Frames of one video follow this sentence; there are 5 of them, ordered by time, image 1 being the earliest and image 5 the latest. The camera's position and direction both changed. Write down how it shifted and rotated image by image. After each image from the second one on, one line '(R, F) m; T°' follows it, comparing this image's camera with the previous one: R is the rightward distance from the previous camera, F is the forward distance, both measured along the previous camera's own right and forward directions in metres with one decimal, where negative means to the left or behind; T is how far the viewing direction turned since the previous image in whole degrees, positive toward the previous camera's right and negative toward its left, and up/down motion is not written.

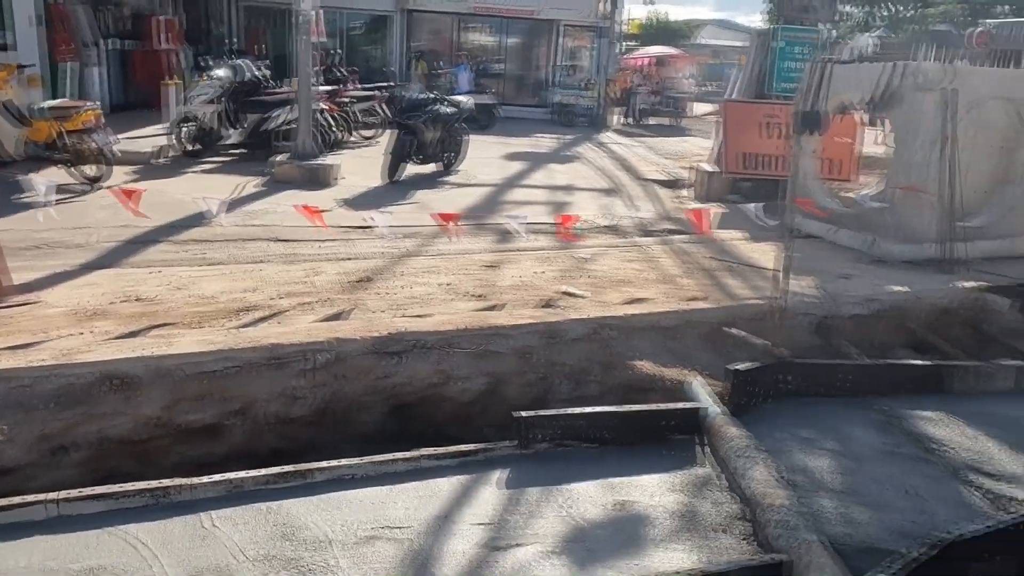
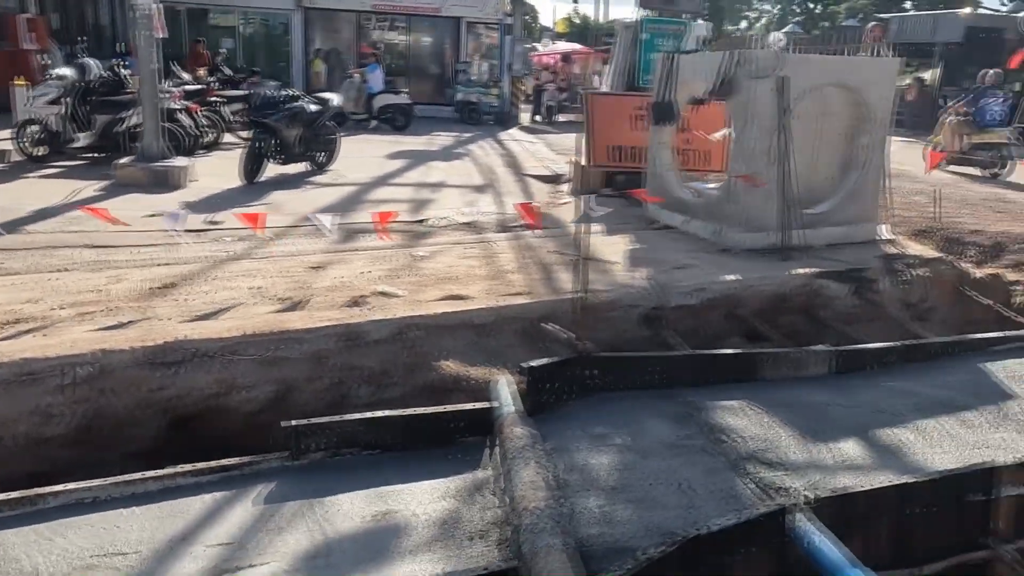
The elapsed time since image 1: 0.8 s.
(+1.0, +0.2) m; +4°
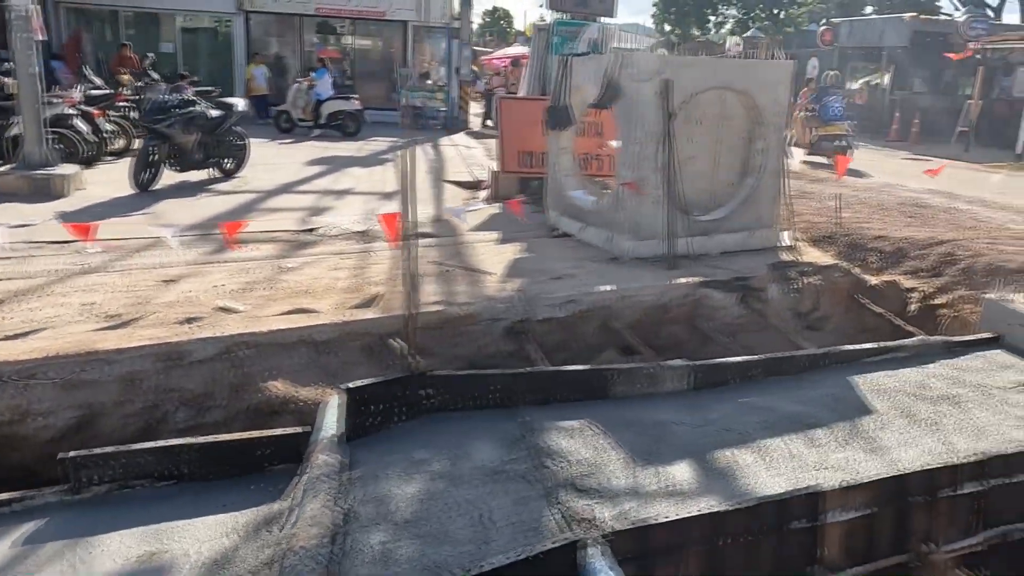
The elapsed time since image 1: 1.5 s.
(+1.0, +0.3) m; +1°
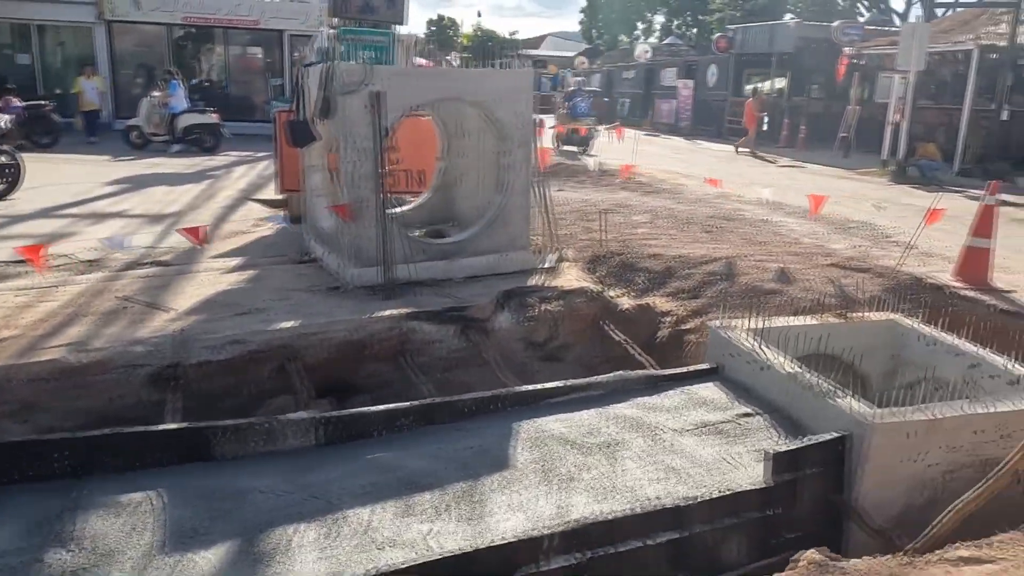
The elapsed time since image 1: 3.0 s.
(+2.2, +0.6) m; +3°
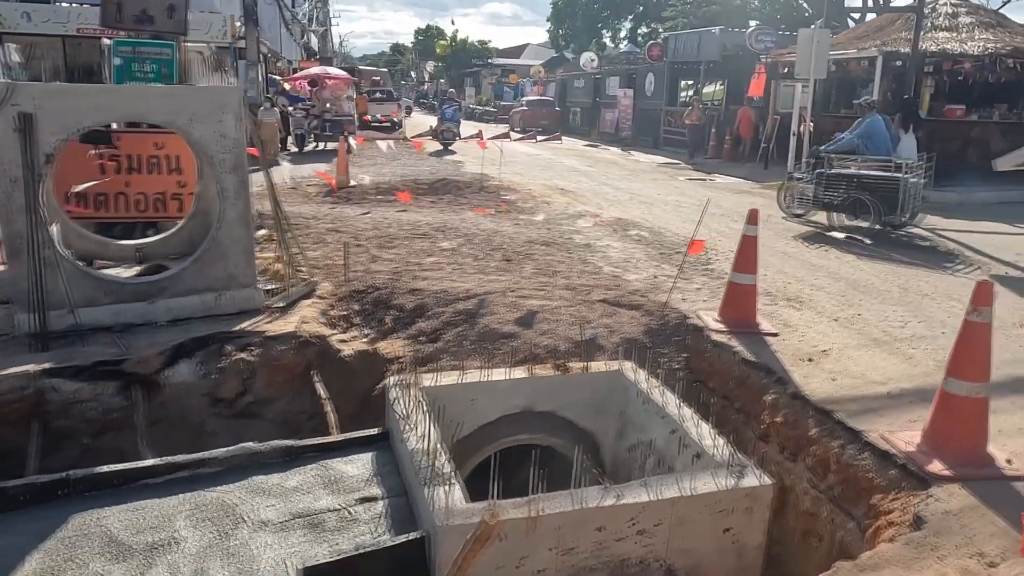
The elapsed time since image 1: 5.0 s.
(+2.4, +0.8) m; 0°
